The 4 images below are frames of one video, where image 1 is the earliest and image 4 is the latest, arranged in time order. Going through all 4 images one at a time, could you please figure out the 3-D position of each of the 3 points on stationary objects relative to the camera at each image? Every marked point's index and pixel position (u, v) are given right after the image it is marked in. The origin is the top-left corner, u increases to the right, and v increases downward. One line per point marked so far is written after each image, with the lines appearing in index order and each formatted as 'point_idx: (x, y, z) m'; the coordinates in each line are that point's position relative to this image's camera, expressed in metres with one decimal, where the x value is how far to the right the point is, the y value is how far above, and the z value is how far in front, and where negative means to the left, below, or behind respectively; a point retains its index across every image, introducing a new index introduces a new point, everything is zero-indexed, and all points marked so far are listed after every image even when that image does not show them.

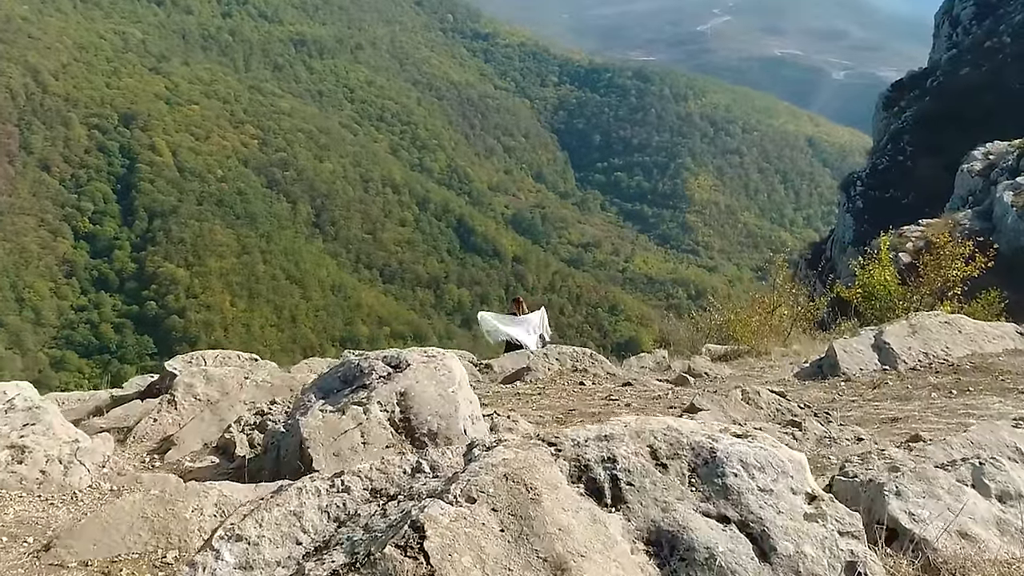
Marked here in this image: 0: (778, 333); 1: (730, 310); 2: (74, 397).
0: (+2.8, -0.5, +8.4) m
1: (+2.5, -0.3, +8.9) m
2: (-4.5, -1.1, +8.3) m
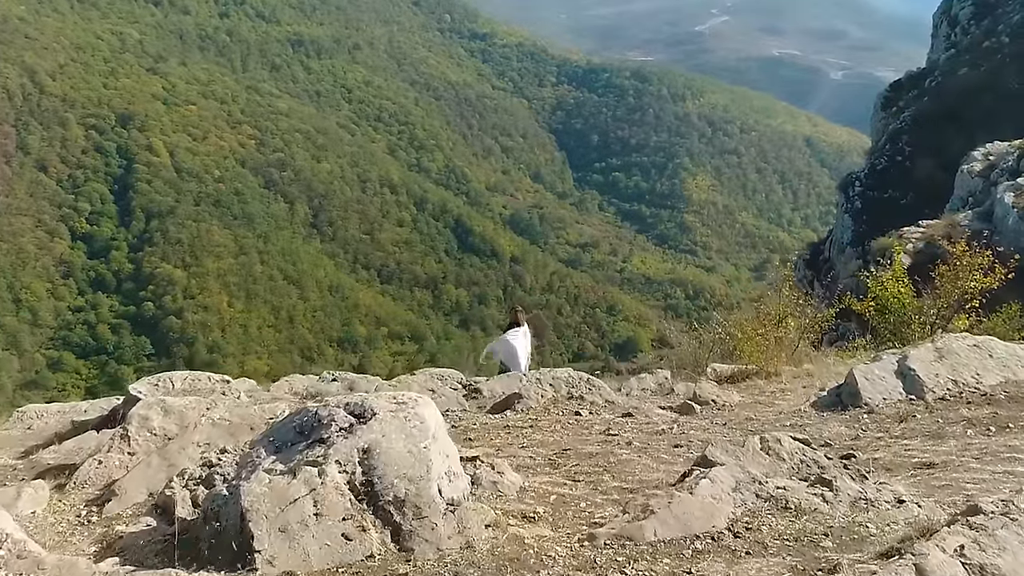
0: (+2.8, -0.6, +8.0) m
1: (+2.4, -0.4, +8.5) m
2: (-4.6, -1.2, +8.0) m
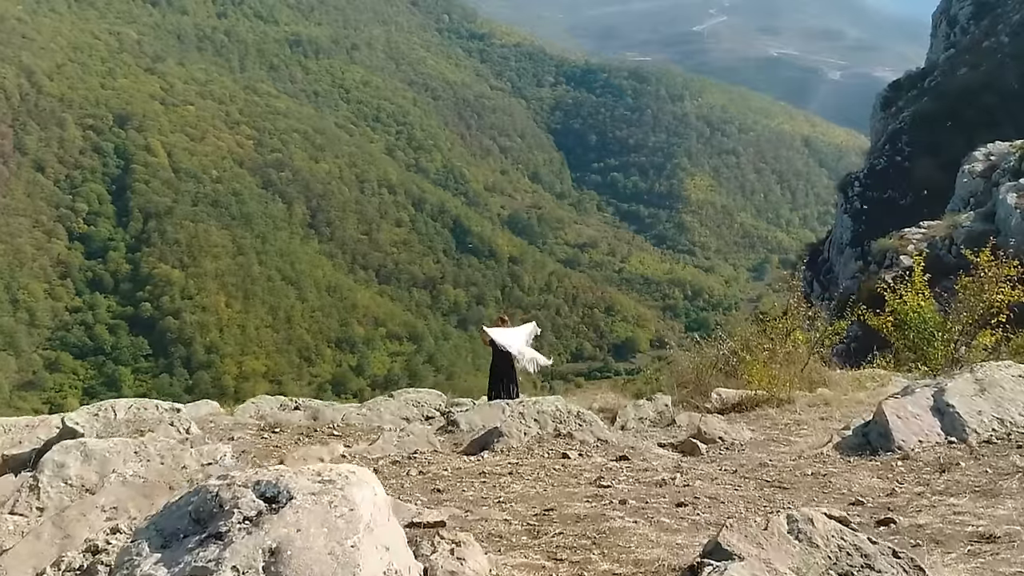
0: (+2.7, -0.7, +7.5) m
1: (+2.3, -0.5, +8.0) m
2: (-4.7, -1.3, +7.5) m
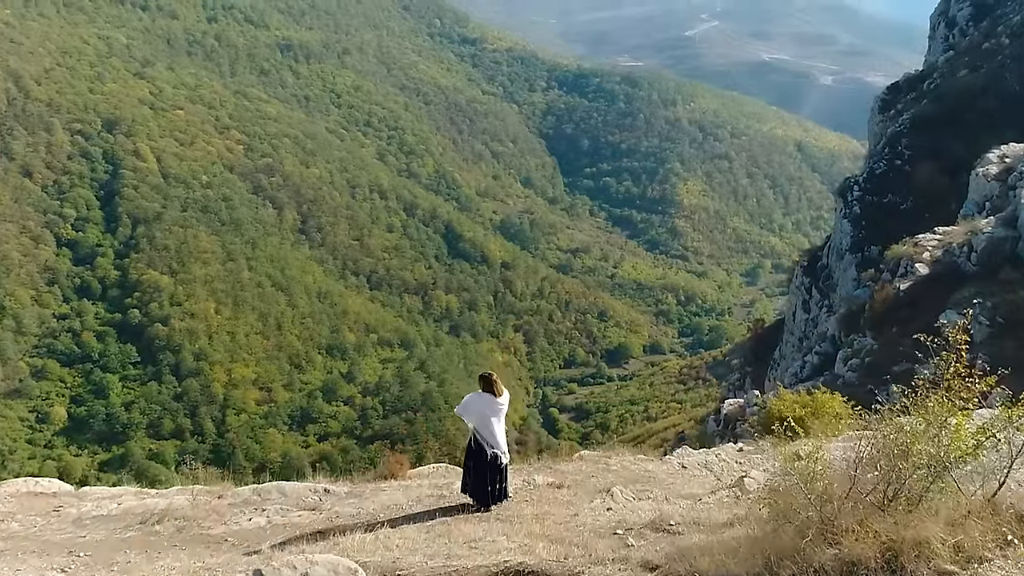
0: (+2.6, -1.0, +4.8) m
1: (+2.2, -0.8, +5.3) m
2: (-4.8, -1.6, +4.6) m
